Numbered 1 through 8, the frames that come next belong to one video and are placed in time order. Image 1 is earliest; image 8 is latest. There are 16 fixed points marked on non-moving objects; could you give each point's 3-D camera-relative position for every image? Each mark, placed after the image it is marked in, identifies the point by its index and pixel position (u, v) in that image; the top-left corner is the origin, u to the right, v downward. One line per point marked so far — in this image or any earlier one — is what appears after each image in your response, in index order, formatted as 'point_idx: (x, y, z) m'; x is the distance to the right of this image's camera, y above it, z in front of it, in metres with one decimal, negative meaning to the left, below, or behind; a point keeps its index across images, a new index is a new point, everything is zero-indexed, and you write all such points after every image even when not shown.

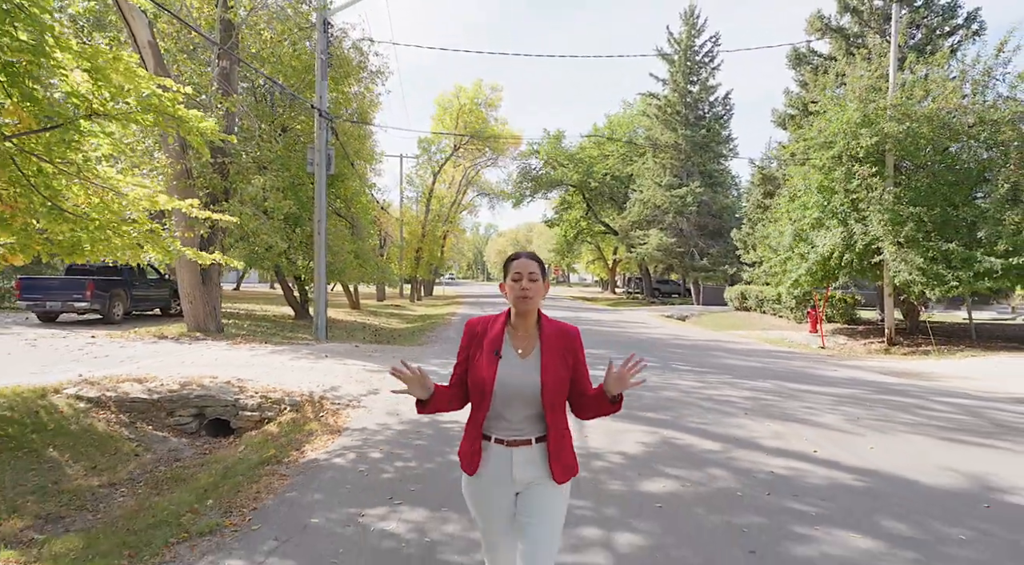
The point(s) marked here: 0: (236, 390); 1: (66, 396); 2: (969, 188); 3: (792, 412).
0: (-3.2, -1.3, +8.3) m
1: (-4.8, -1.2, +7.5) m
2: (+10.7, +2.2, +16.1) m
3: (+3.2, -1.4, +7.8) m
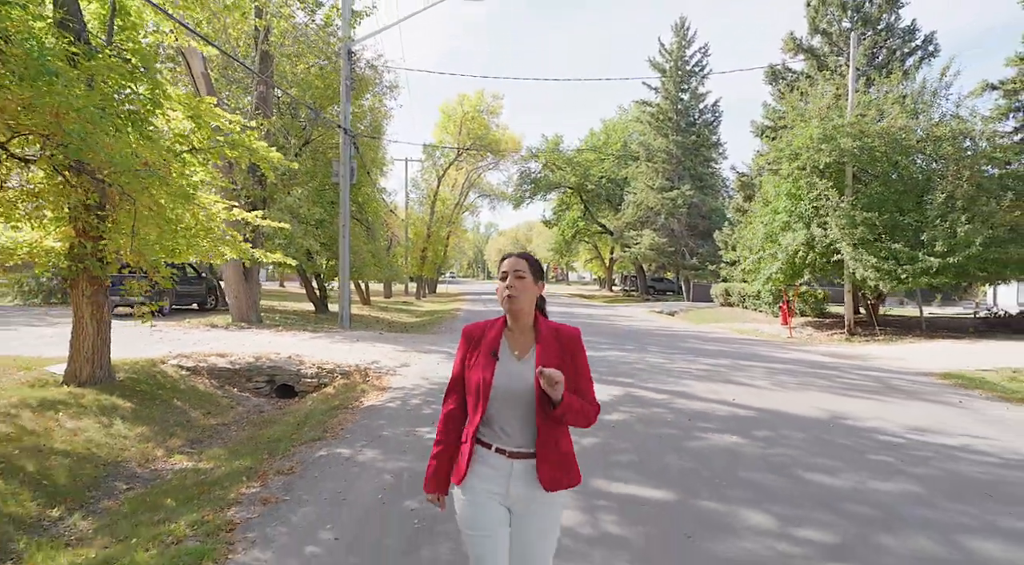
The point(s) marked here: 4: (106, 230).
0: (-3.2, -1.2, +10.5) m
1: (-4.7, -1.2, +9.7) m
2: (+10.7, +2.3, +18.3) m
3: (+3.2, -1.3, +10.0) m
4: (-4.6, +0.6, +7.5) m
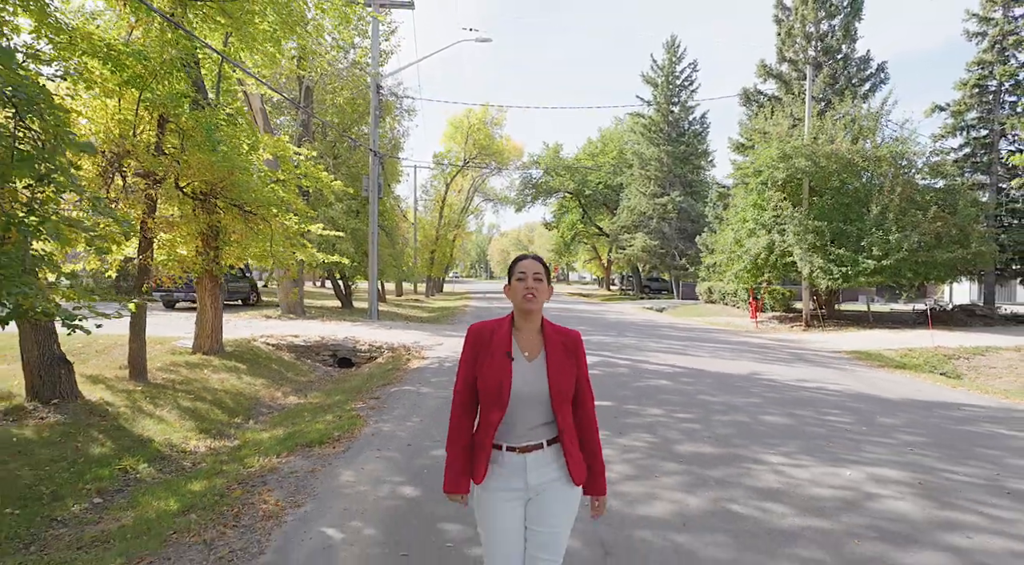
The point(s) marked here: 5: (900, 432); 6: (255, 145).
0: (-3.1, -1.2, +13.6) m
1: (-4.6, -1.1, +12.8) m
2: (+10.8, +2.3, +21.4) m
3: (+3.3, -1.3, +13.1) m
4: (-4.5, +0.6, +10.7) m
5: (+3.6, -1.4, +6.4) m
6: (-4.2, +2.2, +11.1) m
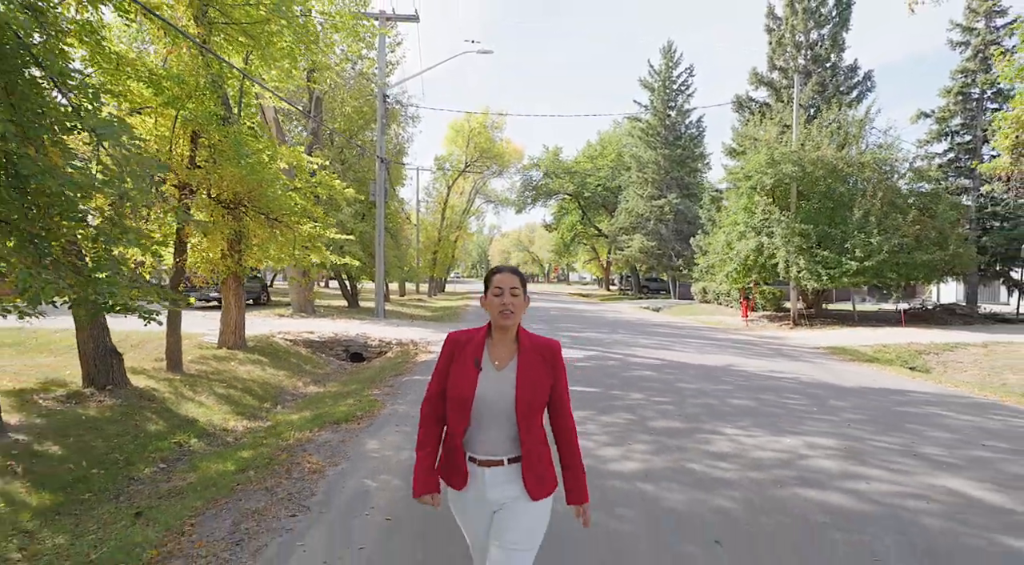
0: (-3.1, -1.2, +14.6) m
1: (-4.7, -1.1, +13.9) m
2: (+10.8, +2.3, +22.4) m
3: (+3.3, -1.3, +14.1) m
4: (-4.5, +0.6, +11.7) m
5: (+3.6, -1.4, +7.4) m
6: (-4.2, +2.2, +12.1) m
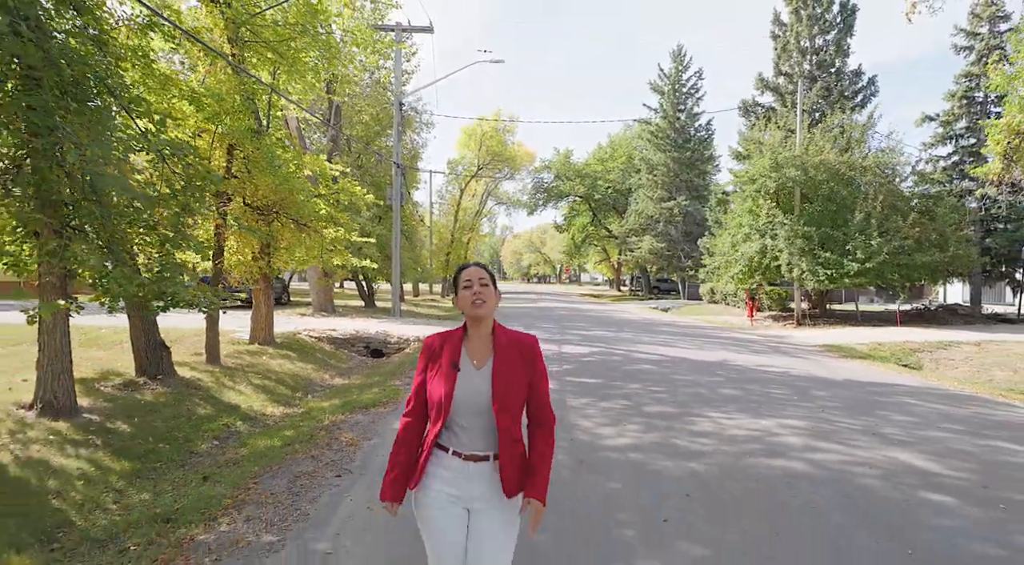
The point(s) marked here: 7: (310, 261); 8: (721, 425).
0: (-2.9, -1.2, +15.5) m
1: (-4.4, -1.1, +14.8) m
2: (+11.2, +2.3, +23.1) m
3: (+3.5, -1.3, +14.9) m
4: (-4.3, +0.6, +12.6) m
5: (+3.7, -1.4, +8.2) m
6: (-4.0, +2.2, +13.0) m
7: (-4.0, +0.4, +13.8) m
8: (+2.0, -1.4, +6.6) m
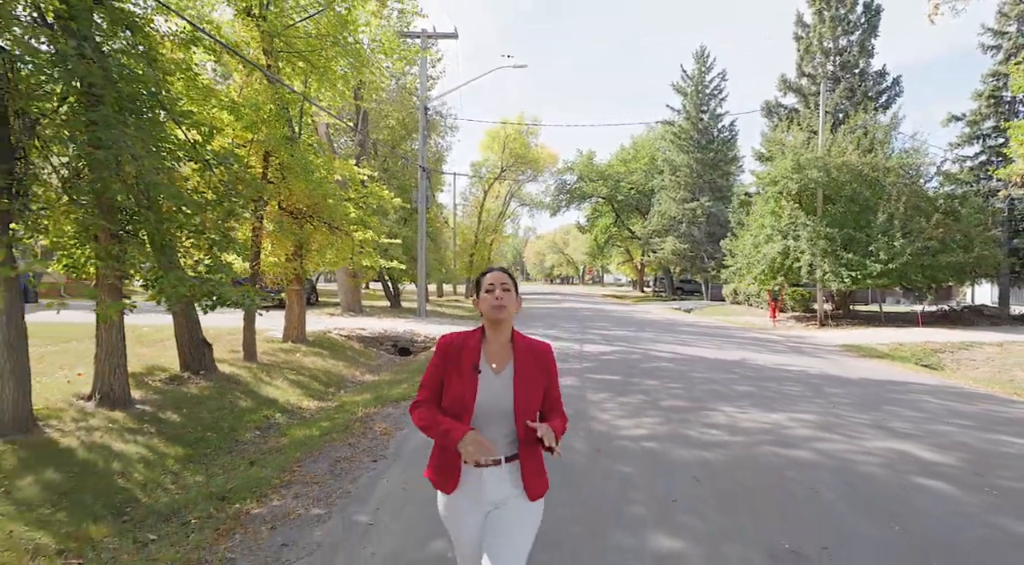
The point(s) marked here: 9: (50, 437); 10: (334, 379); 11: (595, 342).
0: (-2.4, -1.2, +16.0) m
1: (-3.9, -1.1, +15.3) m
2: (+12.0, +2.3, +23.1) m
3: (+4.0, -1.3, +15.1) m
4: (-3.9, +0.6, +13.2) m
5: (+4.0, -1.4, +8.4) m
6: (-3.6, +2.2, +13.6) m
7: (-3.6, +0.4, +14.3) m
8: (+2.2, -1.4, +7.0) m
9: (-4.0, -1.3, +5.9) m
10: (-2.9, -1.6, +11.4) m
11: (+1.8, -1.3, +14.7) m
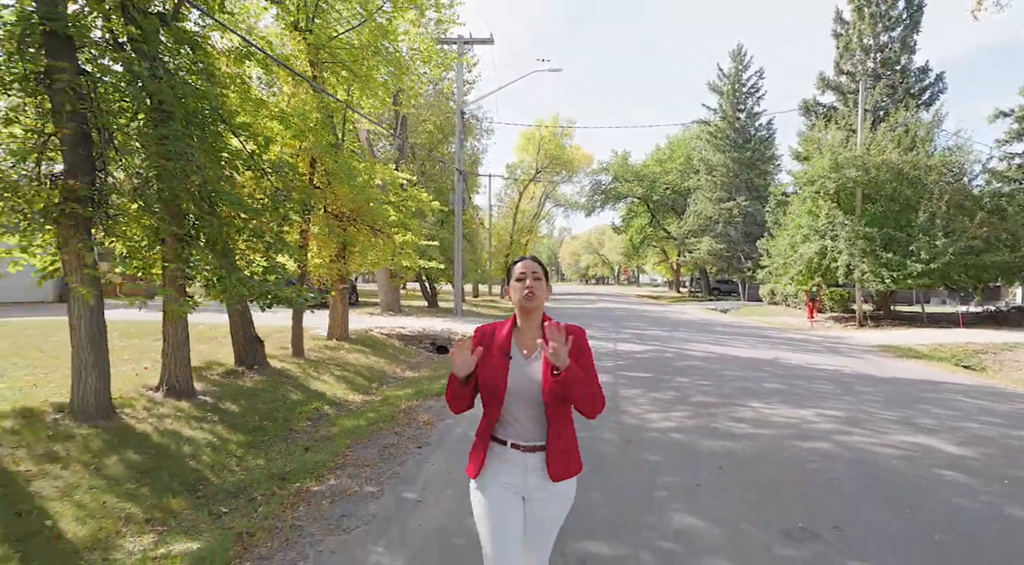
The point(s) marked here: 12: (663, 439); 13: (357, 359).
0: (-1.5, -1.2, +16.5) m
1: (-3.1, -1.2, +15.9) m
2: (+13.2, +2.3, +22.8) m
3: (+4.8, -1.3, +15.3) m
4: (-3.2, +0.6, +13.8) m
5: (+4.4, -1.4, +8.6) m
6: (-2.8, +2.2, +14.1) m
7: (-2.8, +0.4, +14.8) m
8: (+2.6, -1.4, +7.2) m
9: (-3.6, -1.3, +6.5) m
10: (-2.3, -1.6, +11.9) m
11: (+2.5, -1.3, +14.9) m
12: (+1.4, -1.5, +6.4) m
13: (-2.9, -1.4, +12.9) m
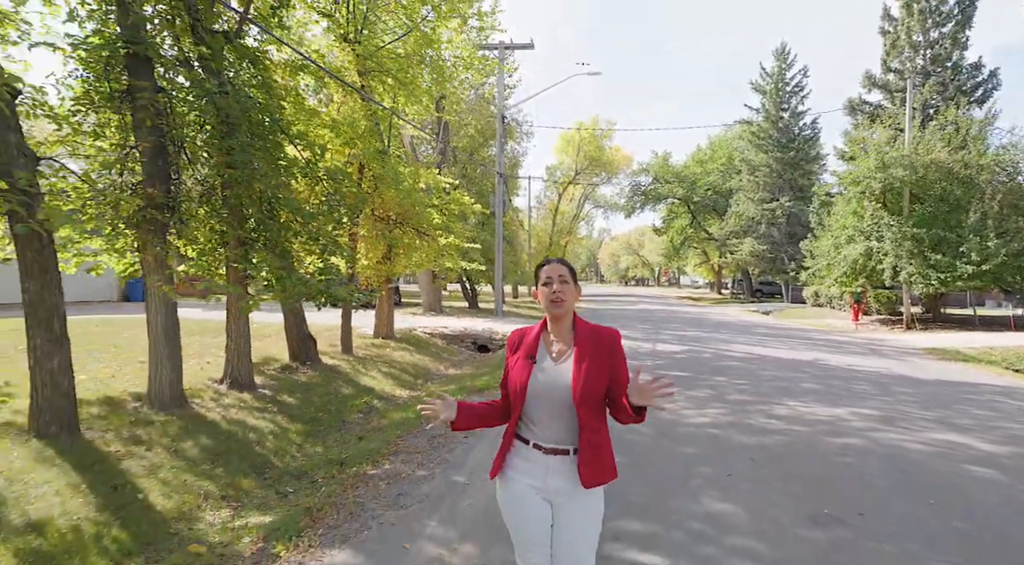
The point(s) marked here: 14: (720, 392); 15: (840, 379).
0: (-0.5, -1.2, +16.9) m
1: (-2.2, -1.2, +16.4) m
2: (+14.5, +2.2, +22.4) m
3: (+5.7, -1.4, +15.4) m
4: (-2.4, +0.6, +14.3) m
5: (+4.9, -1.4, +8.7) m
6: (-2.0, +2.2, +14.6) m
7: (-1.9, +0.4, +15.3) m
8: (+3.1, -1.4, +7.4) m
9: (-3.2, -1.3, +7.0) m
10: (-1.6, -1.6, +12.4) m
11: (+3.4, -1.3, +15.1) m
12: (+1.8, -1.5, +6.6) m
13: (-2.1, -1.4, +13.4) m
14: (+2.6, -1.4, +8.6) m
15: (+4.7, -1.4, +9.9) m
